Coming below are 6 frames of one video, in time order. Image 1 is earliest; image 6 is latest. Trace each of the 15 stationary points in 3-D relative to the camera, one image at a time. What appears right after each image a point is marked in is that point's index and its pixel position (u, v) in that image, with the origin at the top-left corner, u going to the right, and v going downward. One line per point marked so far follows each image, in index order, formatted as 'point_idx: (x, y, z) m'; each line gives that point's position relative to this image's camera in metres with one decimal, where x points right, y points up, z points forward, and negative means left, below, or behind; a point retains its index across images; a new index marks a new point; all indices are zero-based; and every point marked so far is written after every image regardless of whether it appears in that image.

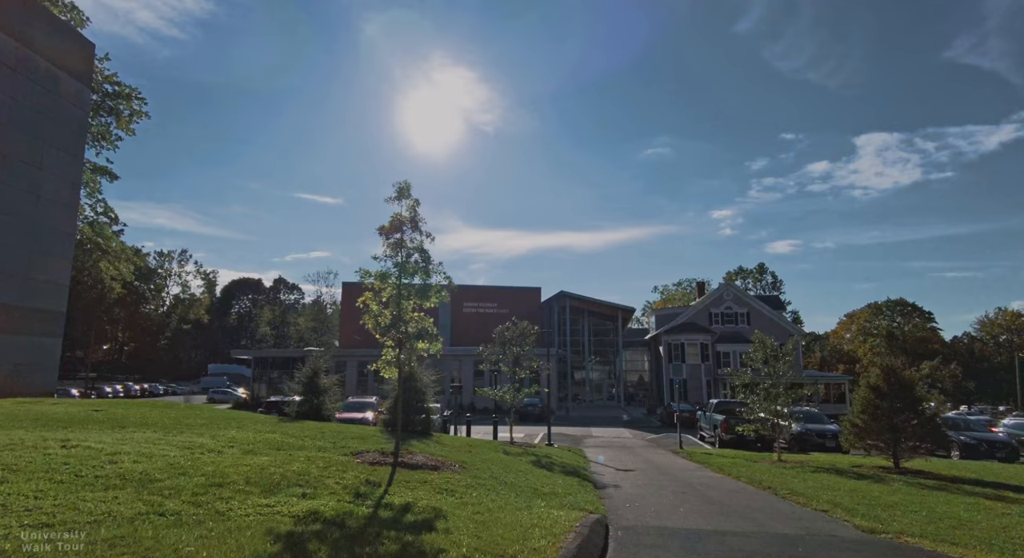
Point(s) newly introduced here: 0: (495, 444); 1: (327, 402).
0: (-0.6, -4.6, +14.8) m
1: (-6.1, -4.0, +17.8) m
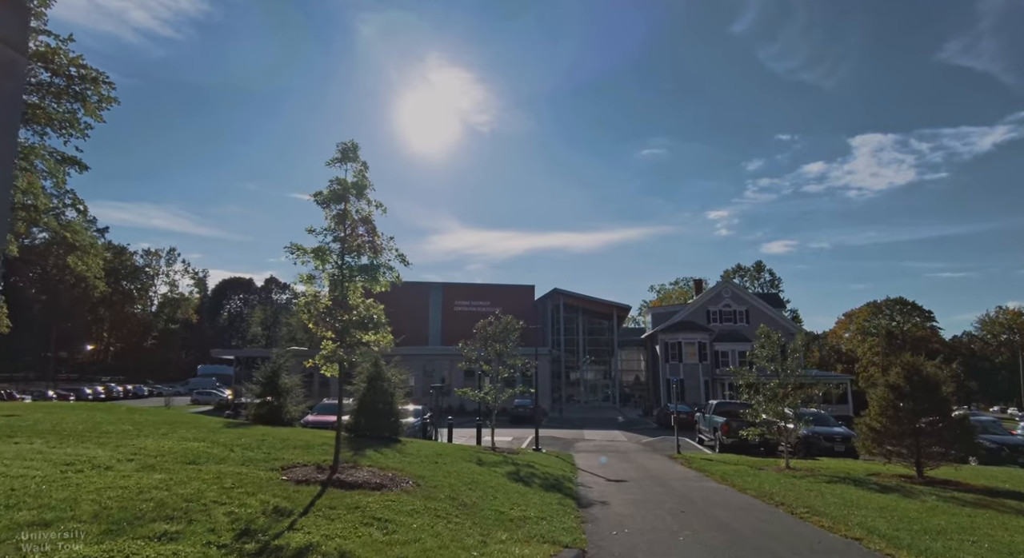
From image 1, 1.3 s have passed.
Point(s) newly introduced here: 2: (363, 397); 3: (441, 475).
0: (-1.1, -4.2, +13.1) m
1: (-6.7, -3.7, +16.1) m
2: (-3.9, -3.1, +14.0) m
3: (-1.2, -3.3, +9.0) m
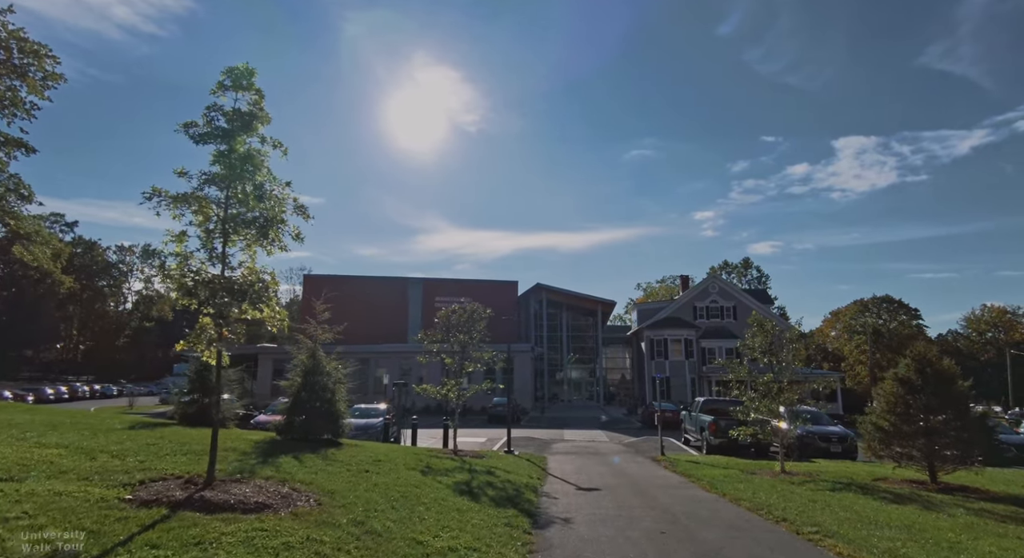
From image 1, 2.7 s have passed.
0: (-2.0, -3.7, +11.3) m
1: (-7.6, -3.2, +14.1) m
2: (-4.8, -2.6, +12.1) m
3: (-2.0, -2.8, +7.2) m
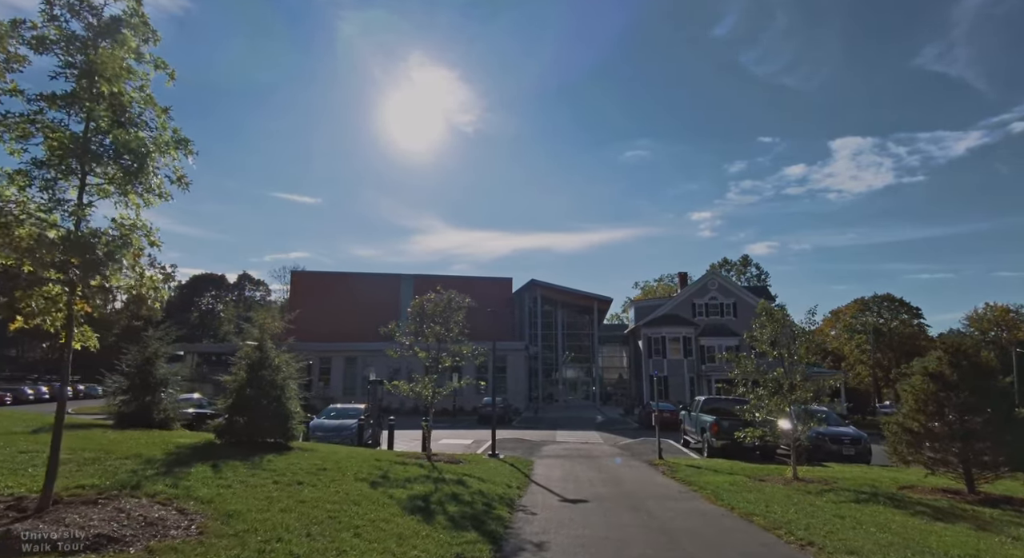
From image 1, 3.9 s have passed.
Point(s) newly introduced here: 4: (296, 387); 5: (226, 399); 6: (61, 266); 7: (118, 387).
0: (-2.5, -3.4, +9.7) m
1: (-8.1, -2.8, +12.6) m
2: (-5.3, -2.2, +10.5) m
3: (-2.5, -2.4, +5.6) m
4: (-4.5, -2.2, +11.2) m
5: (-5.7, -2.4, +10.7) m
6: (-3.7, +0.1, +4.5) m
7: (-9.2, -2.5, +12.8) m
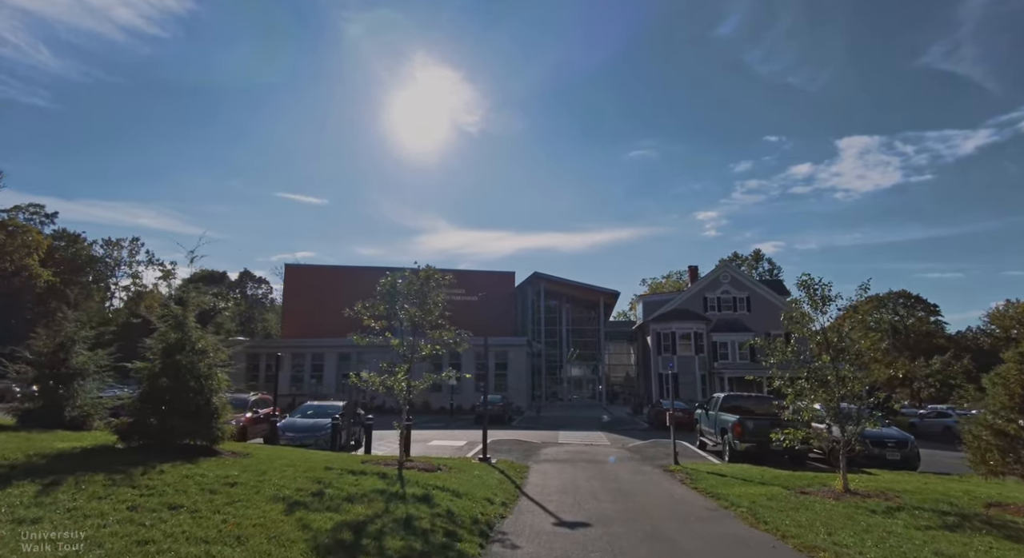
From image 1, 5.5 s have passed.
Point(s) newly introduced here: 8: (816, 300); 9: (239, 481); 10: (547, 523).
0: (-2.8, -2.8, +7.5) m
1: (-8.4, -2.2, +10.4) m
2: (-5.5, -1.6, +8.4) m
3: (-2.8, -1.8, +3.4) m
4: (-4.8, -1.7, +9.1) m
5: (-5.9, -1.8, +8.5) m
6: (-4.1, +0.7, +2.3) m
7: (-9.4, -1.9, +10.7) m
8: (+6.4, -0.4, +11.4) m
9: (-3.3, -2.4, +6.6) m
10: (+0.5, -3.4, +7.5) m
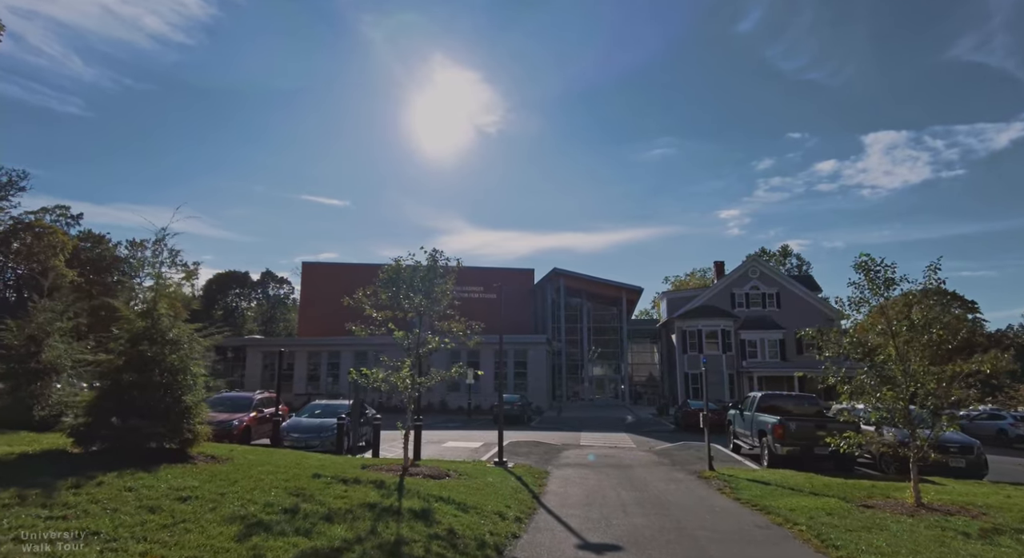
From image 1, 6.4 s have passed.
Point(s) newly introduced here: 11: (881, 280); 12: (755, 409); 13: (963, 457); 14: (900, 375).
0: (-2.6, -2.5, +6.4) m
1: (-8.1, -2.0, +9.5) m
2: (-5.3, -1.3, +7.3) m
3: (-2.8, -1.5, +2.3) m
4: (-4.5, -1.4, +8.0) m
5: (-5.7, -1.5, +7.5) m
6: (-4.1, +1.0, +1.2) m
7: (-9.1, -1.7, +9.8) m
8: (+6.7, -0.1, +10.0) m
9: (-3.1, -2.2, +5.5) m
10: (+0.7, -3.1, +6.2) m
11: (+6.8, 0.0, +10.0) m
12: (+7.5, -4.0, +16.5) m
13: (+10.9, -4.3, +12.9) m
14: (+7.4, -1.9, +10.7) m
